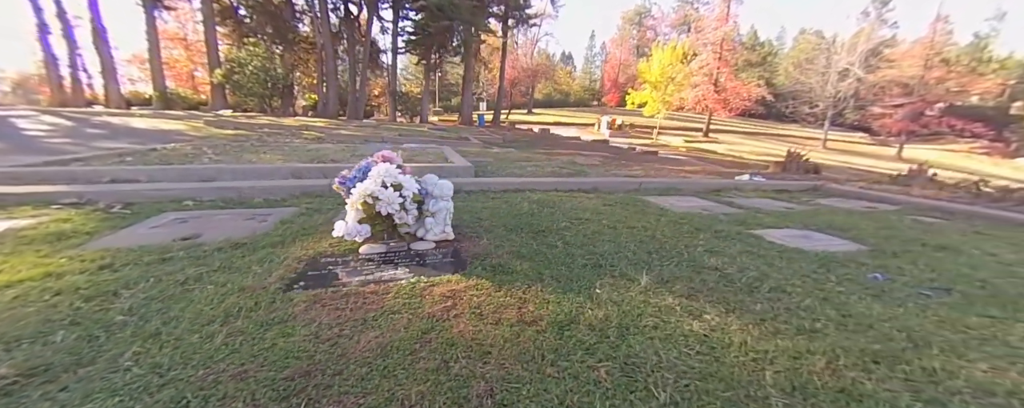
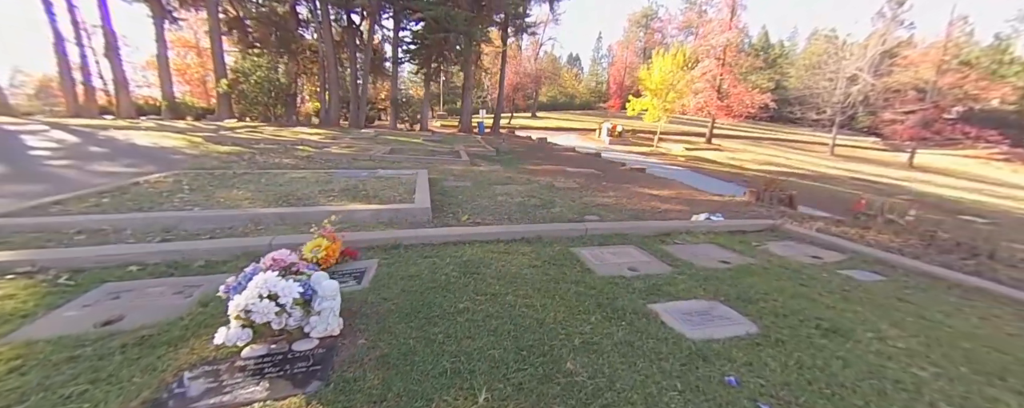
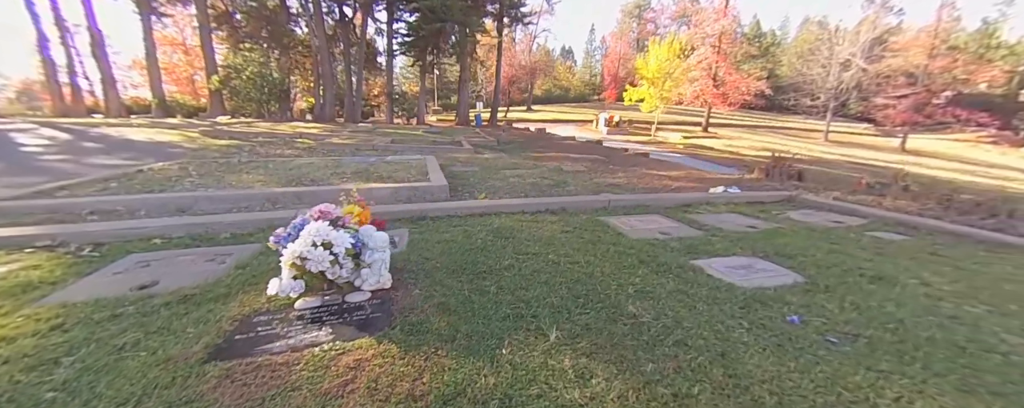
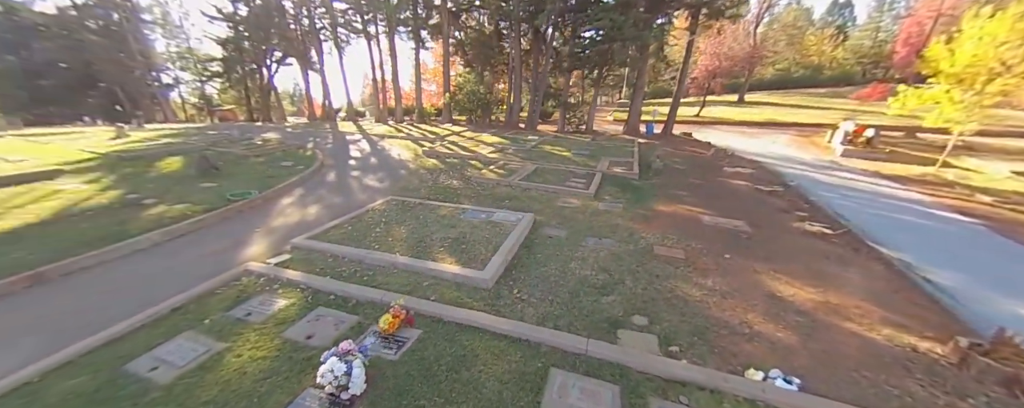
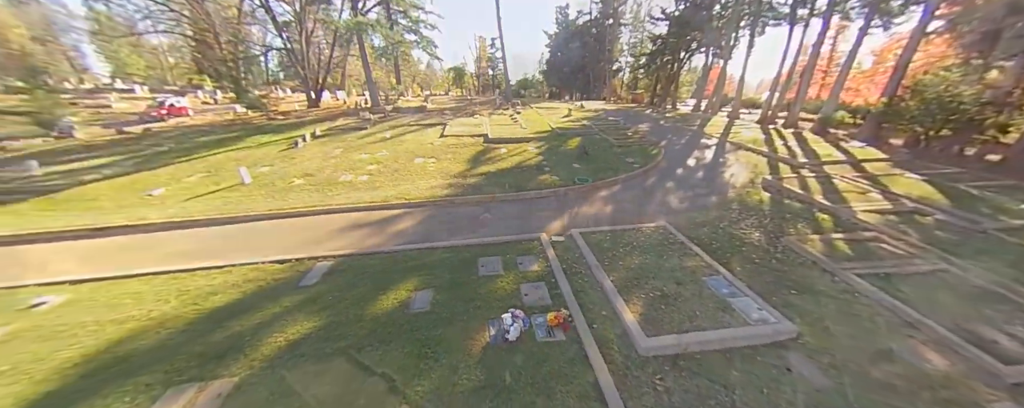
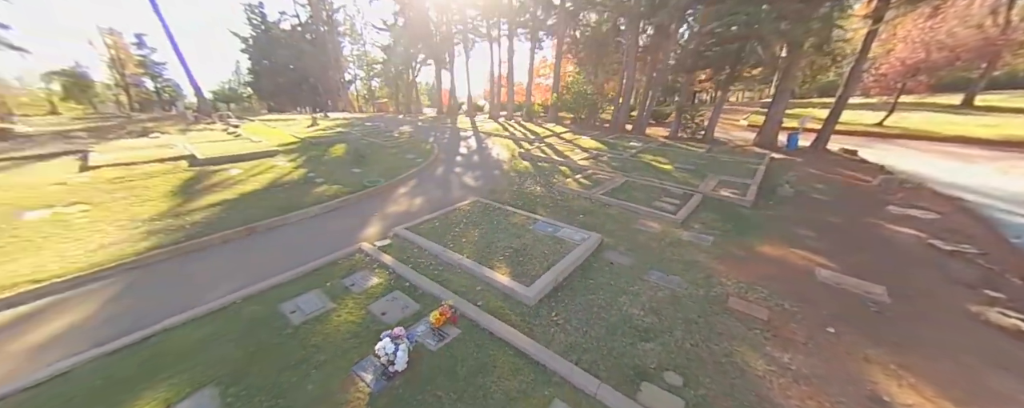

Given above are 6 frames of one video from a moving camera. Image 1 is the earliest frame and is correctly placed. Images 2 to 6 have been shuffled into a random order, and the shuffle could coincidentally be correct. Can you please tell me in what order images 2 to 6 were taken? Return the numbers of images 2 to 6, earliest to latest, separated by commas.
3, 2, 4, 6, 5
